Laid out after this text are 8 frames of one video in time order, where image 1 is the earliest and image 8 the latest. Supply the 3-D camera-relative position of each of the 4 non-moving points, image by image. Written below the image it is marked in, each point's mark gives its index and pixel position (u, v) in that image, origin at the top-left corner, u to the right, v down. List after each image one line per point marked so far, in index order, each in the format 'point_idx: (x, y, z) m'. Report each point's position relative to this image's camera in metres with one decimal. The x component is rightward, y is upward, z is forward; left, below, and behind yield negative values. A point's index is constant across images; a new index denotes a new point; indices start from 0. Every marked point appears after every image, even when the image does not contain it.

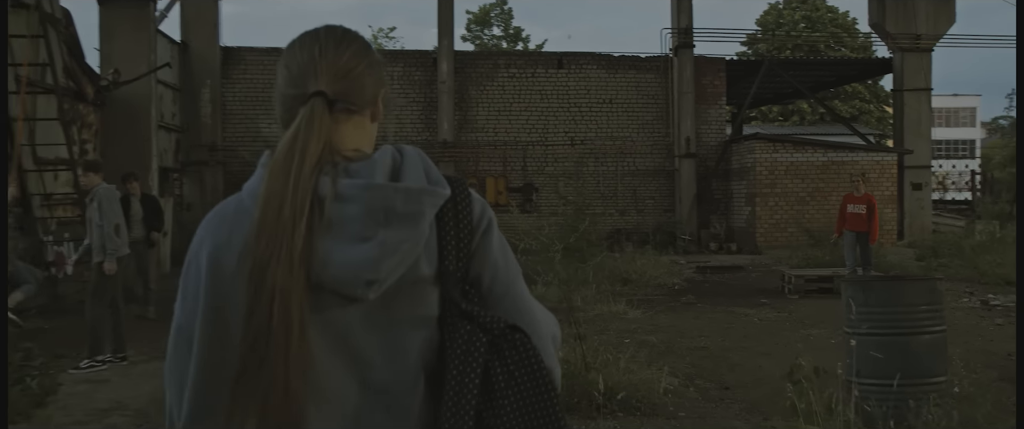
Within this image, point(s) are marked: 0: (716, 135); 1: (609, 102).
0: (+3.5, +1.4, +15.9) m
1: (+1.6, +1.9, +15.6) m
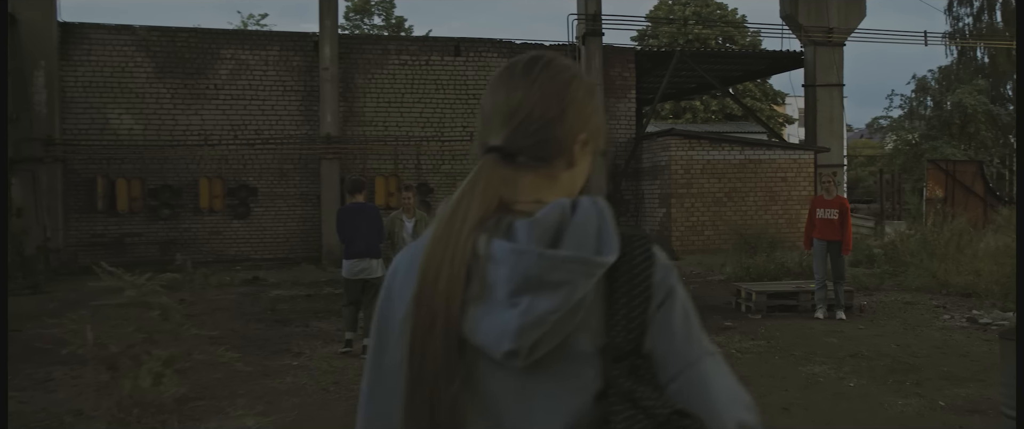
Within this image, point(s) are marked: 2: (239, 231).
0: (+1.8, +1.3, +14.7) m
1: (0.0, +1.8, +14.3) m
2: (-3.9, -0.2, +13.2) m
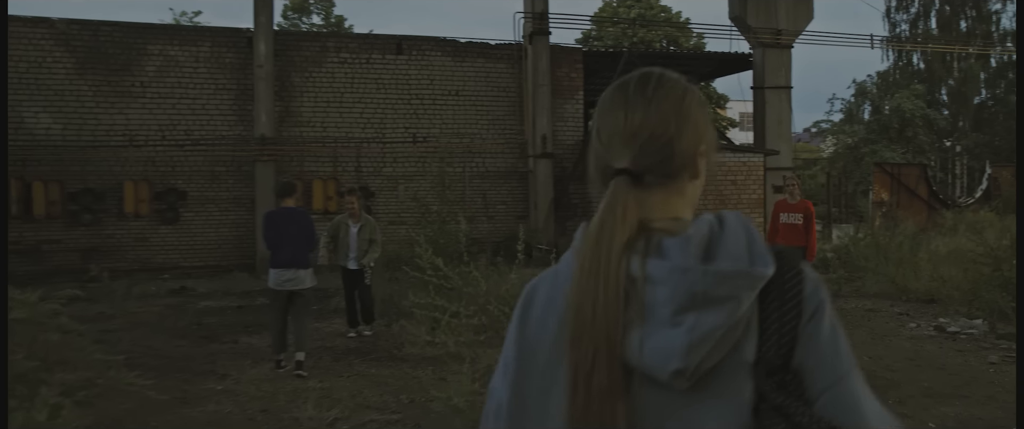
0: (+0.9, +1.3, +14.4) m
1: (-0.8, +1.8, +13.8) m
2: (-4.6, -0.3, +12.4) m
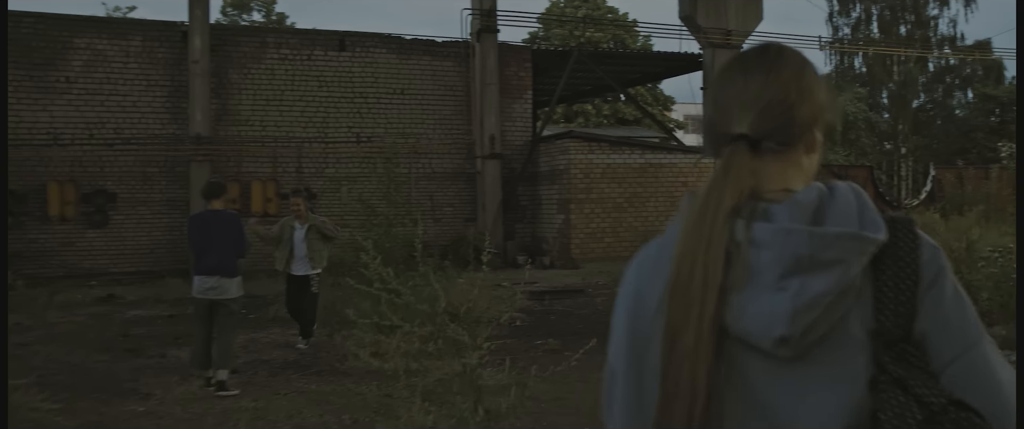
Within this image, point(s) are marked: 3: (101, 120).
0: (+0.1, +1.2, +14.0) m
1: (-1.6, +1.7, +13.3) m
2: (-5.3, -0.3, +11.8) m
3: (-5.2, +1.2, +11.7) m
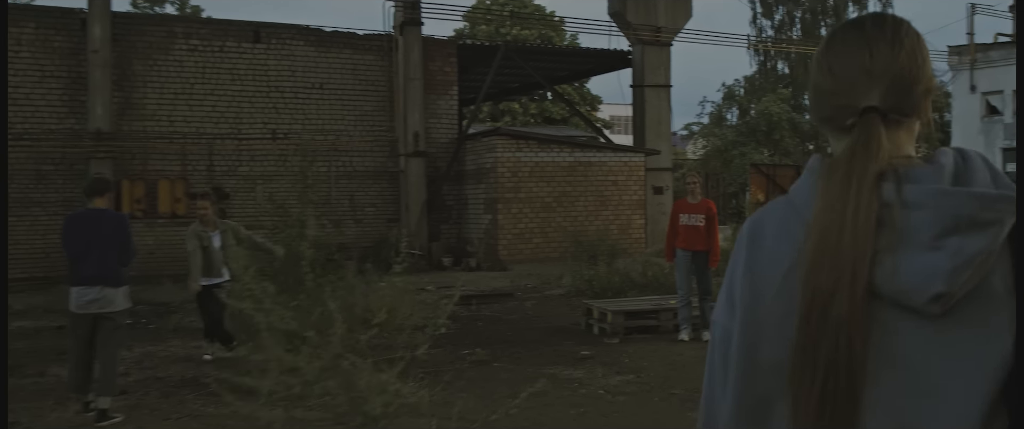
0: (-1.0, +1.2, +13.5) m
1: (-2.6, +1.7, +12.7) m
2: (-6.2, -0.4, +10.9) m
3: (-6.1, +1.2, +10.8) m
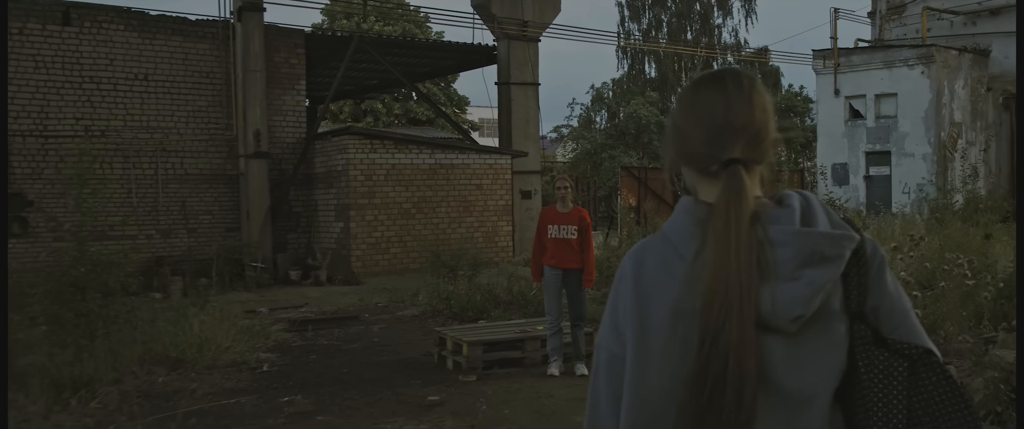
0: (-2.9, +1.1, +12.2) m
1: (-4.4, +1.6, +11.1) m
2: (-7.7, -0.5, +8.8) m
3: (-7.6, +1.1, +8.8) m
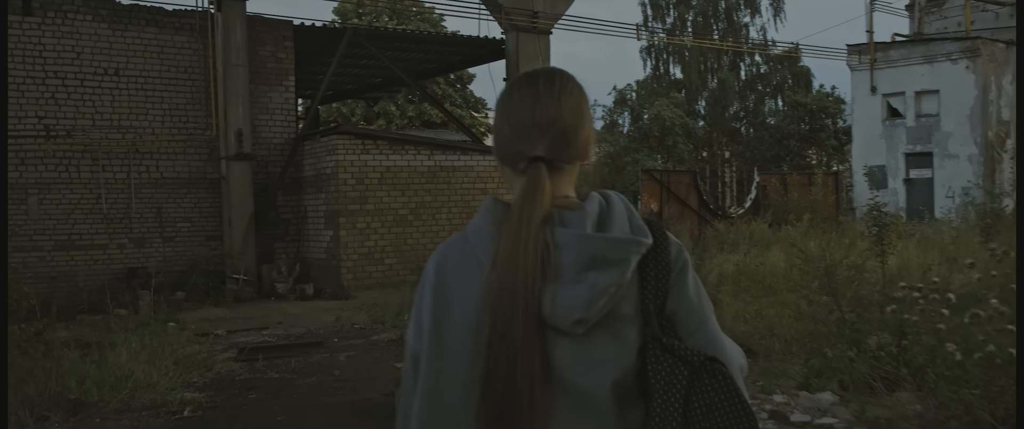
0: (-2.8, +1.0, +11.2) m
1: (-4.4, +1.5, +10.2) m
2: (-7.7, -0.5, +8.0) m
3: (-7.6, +1.0, +8.0) m
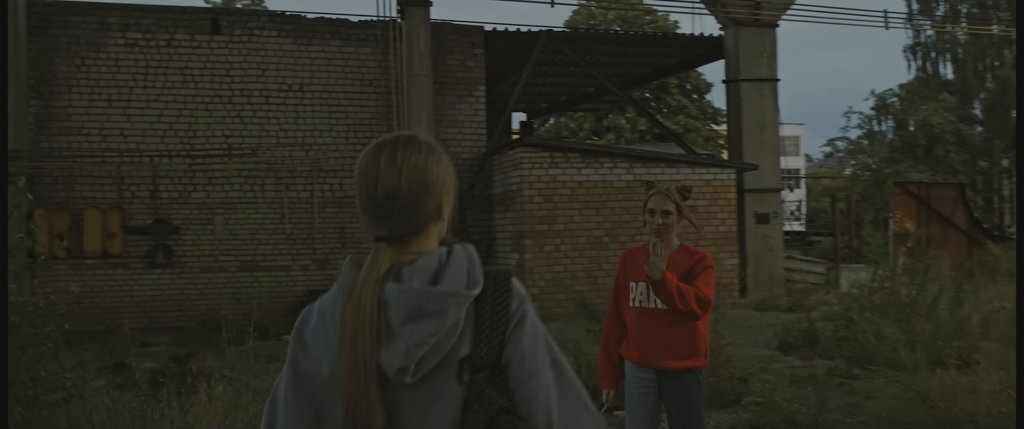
0: (-0.5, +0.8, +10.4) m
1: (-2.3, +1.3, +9.9) m
2: (-6.1, -0.7, +8.6) m
3: (-6.0, +0.8, +8.6) m
